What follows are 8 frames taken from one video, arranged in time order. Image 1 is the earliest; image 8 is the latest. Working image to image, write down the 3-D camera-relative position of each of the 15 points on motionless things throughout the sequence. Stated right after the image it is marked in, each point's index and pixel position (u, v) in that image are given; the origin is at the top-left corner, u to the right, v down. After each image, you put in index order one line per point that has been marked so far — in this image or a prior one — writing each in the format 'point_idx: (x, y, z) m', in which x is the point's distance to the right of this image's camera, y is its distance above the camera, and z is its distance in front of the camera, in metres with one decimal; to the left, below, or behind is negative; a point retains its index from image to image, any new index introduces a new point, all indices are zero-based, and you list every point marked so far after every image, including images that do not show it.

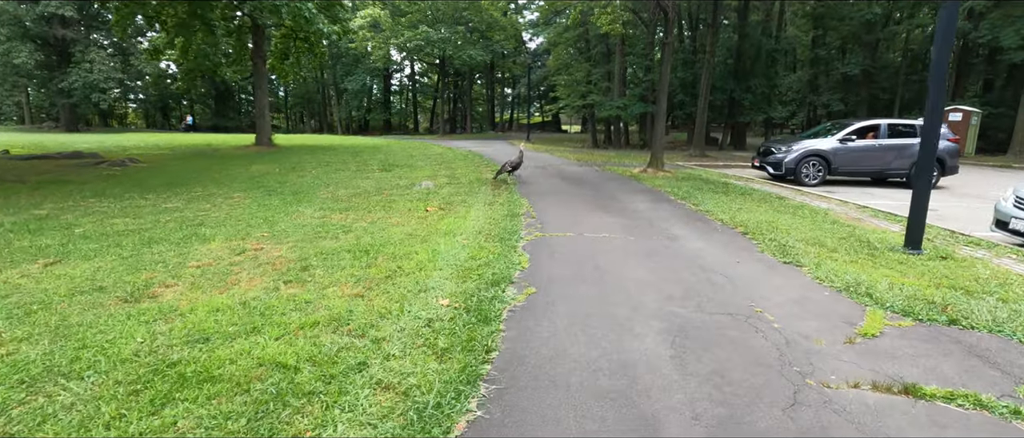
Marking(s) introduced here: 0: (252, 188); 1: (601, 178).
0: (-5.5, +0.7, +11.3) m
1: (+2.1, +1.0, +12.9) m
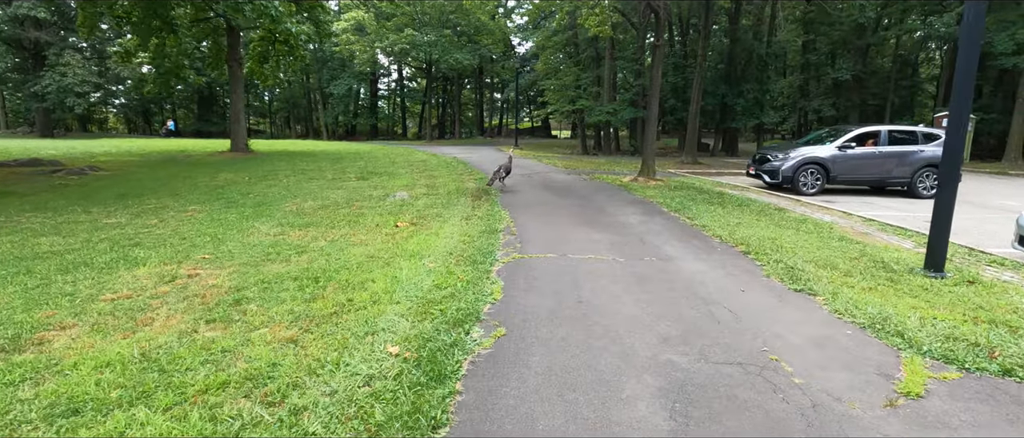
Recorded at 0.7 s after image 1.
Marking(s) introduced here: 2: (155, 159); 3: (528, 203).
0: (-5.8, +0.4, +10.4) m
1: (+1.7, +0.7, +12.1) m
2: (-13.1, +2.2, +19.8) m
3: (+0.3, +0.3, +10.1) m
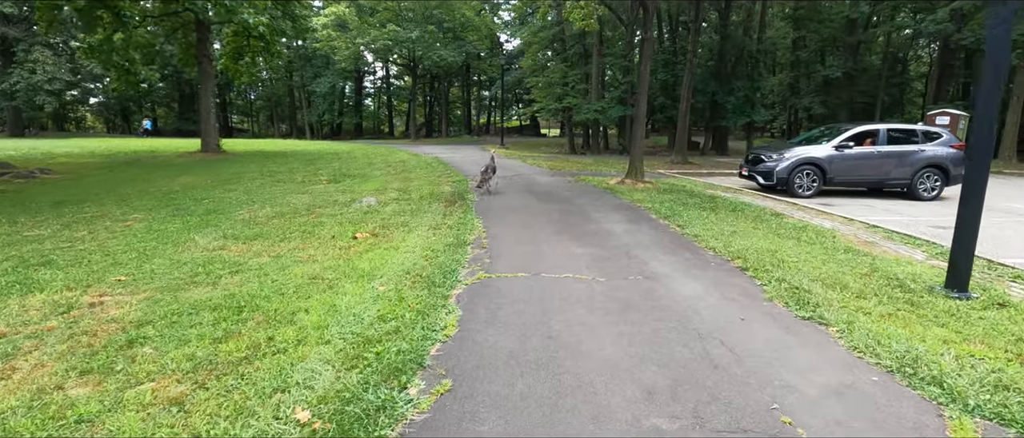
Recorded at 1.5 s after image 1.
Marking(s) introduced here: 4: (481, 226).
0: (-6.3, +0.2, +9.5) m
1: (+1.3, +0.6, +11.4) m
2: (-13.7, +2.1, +18.7) m
3: (-0.1, +0.2, +9.3) m
4: (-0.5, -0.1, +7.8) m
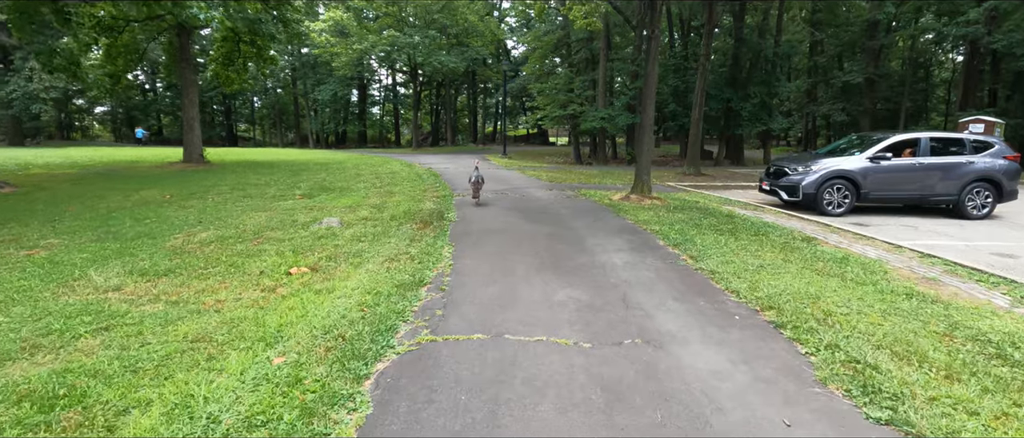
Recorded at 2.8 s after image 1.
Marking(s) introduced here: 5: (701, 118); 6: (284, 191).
0: (-6.5, -0.1, +8.2) m
1: (+1.1, +0.2, +9.9) m
2: (-13.8, +1.6, +17.6) m
3: (-0.4, -0.2, +7.9) m
4: (-0.8, -0.5, +6.4) m
5: (+7.0, +3.8, +19.9) m
6: (-5.6, +0.7, +13.2) m
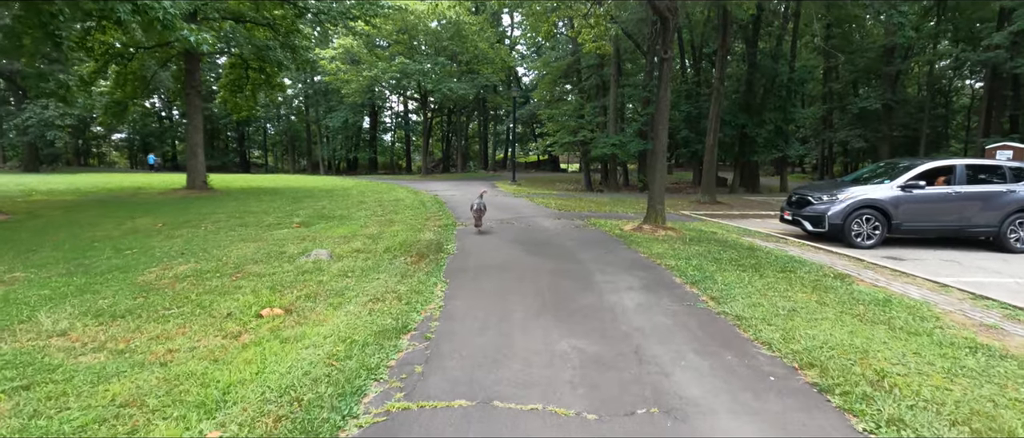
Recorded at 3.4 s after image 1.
0: (-6.5, -0.6, +7.7) m
1: (+1.1, -0.4, +9.3) m
2: (-13.6, +0.7, +17.4) m
3: (-0.4, -0.6, +7.3) m
4: (-0.8, -0.8, +5.8) m
5: (+7.3, +2.7, +19.2) m
6: (-5.5, 0.0, +12.7) m
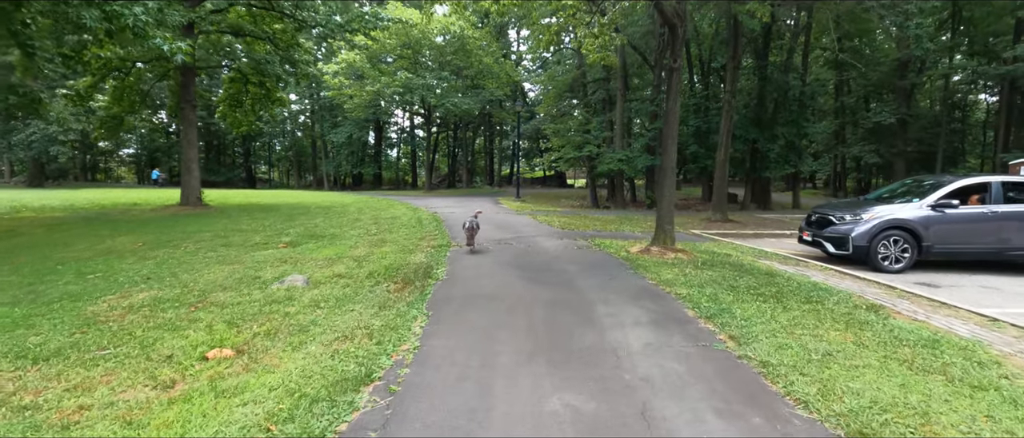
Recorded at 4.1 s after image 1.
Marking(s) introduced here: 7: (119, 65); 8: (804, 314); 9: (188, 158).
0: (-6.6, -0.9, +7.1) m
1: (+1.1, -0.7, +8.5) m
2: (-13.5, +0.1, +16.9) m
3: (-0.4, -0.9, +6.5) m
4: (-0.9, -1.1, +5.0) m
5: (+7.4, +2.0, +18.5) m
6: (-5.5, -0.4, +12.0) m
7: (-14.7, +5.7, +19.9) m
8: (+3.2, -1.0, +5.9) m
9: (-11.9, +2.2, +19.6) m
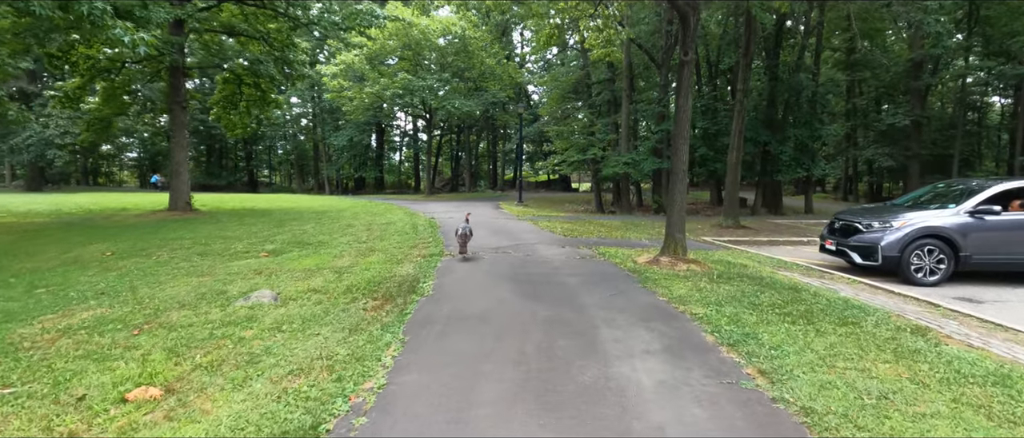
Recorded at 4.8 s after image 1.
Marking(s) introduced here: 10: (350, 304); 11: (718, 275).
0: (-6.7, -1.0, +6.3) m
1: (+1.0, -0.9, +7.7) m
2: (-13.5, 0.0, +16.2) m
3: (-0.5, -1.0, +5.7) m
4: (-1.0, -1.2, +4.3) m
5: (+7.4, +1.9, +17.6) m
6: (-5.5, -0.6, +11.3) m
7: (-14.6, +5.5, +19.3) m
8: (+3.1, -1.1, +5.0) m
9: (-11.9, +2.1, +19.0) m
10: (-1.9, -1.0, +6.3) m
11: (+3.1, -0.8, +8.0) m
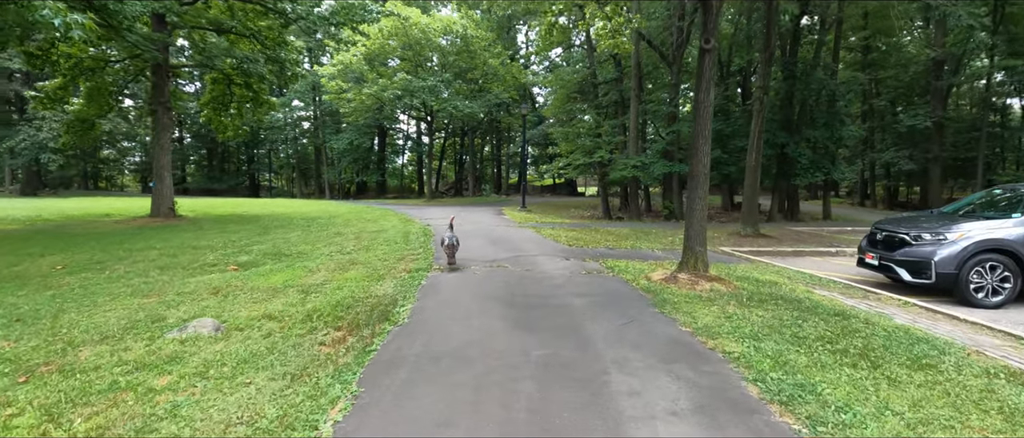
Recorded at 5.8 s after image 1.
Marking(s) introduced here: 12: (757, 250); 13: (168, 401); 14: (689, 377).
0: (-6.8, -1.1, +5.3) m
1: (+0.9, -1.0, +6.6) m
2: (-13.5, -0.2, +15.2) m
3: (-0.6, -1.2, +4.6) m
4: (-1.1, -1.3, +3.1) m
5: (+7.5, +1.6, +16.5) m
6: (-5.6, -0.8, +10.2) m
7: (-14.5, +5.3, +18.4) m
8: (+3.0, -1.3, +3.9) m
9: (-11.8, +1.8, +18.0) m
10: (-2.0, -1.1, +5.2) m
11: (+3.0, -1.0, +6.9) m
12: (+5.7, -0.7, +12.4) m
13: (-2.4, -1.2, +3.7) m
14: (+1.4, -1.2, +4.2) m
